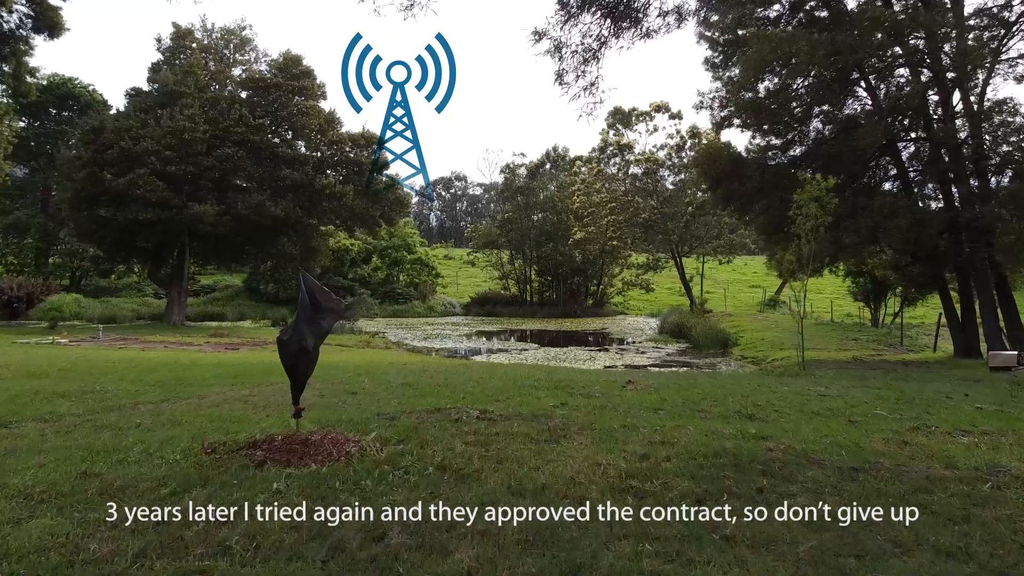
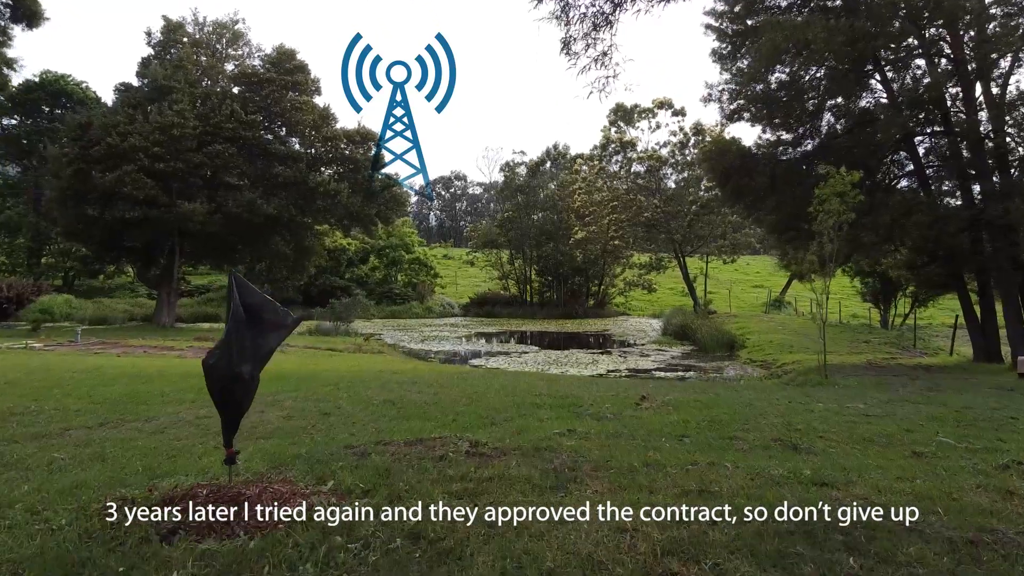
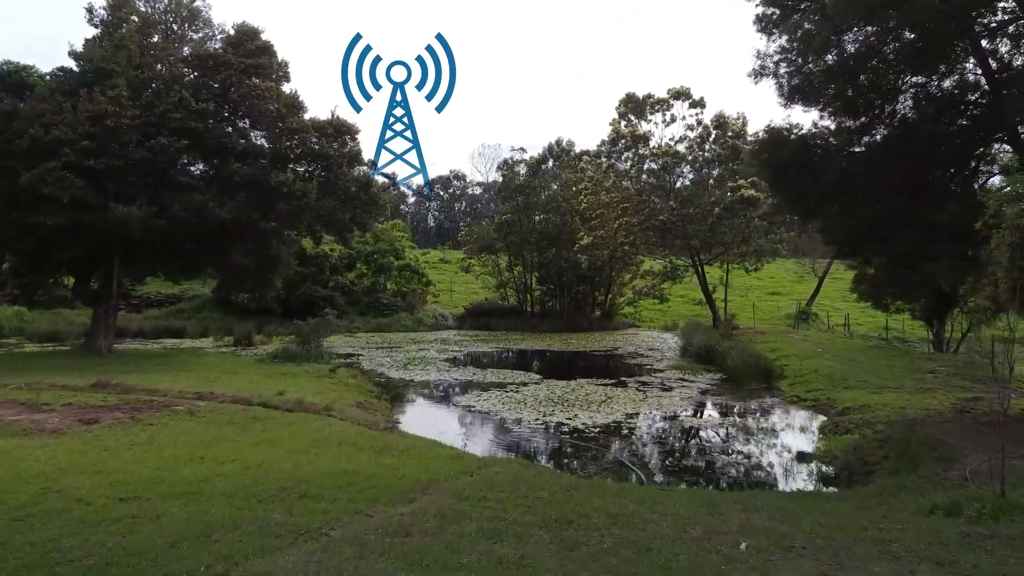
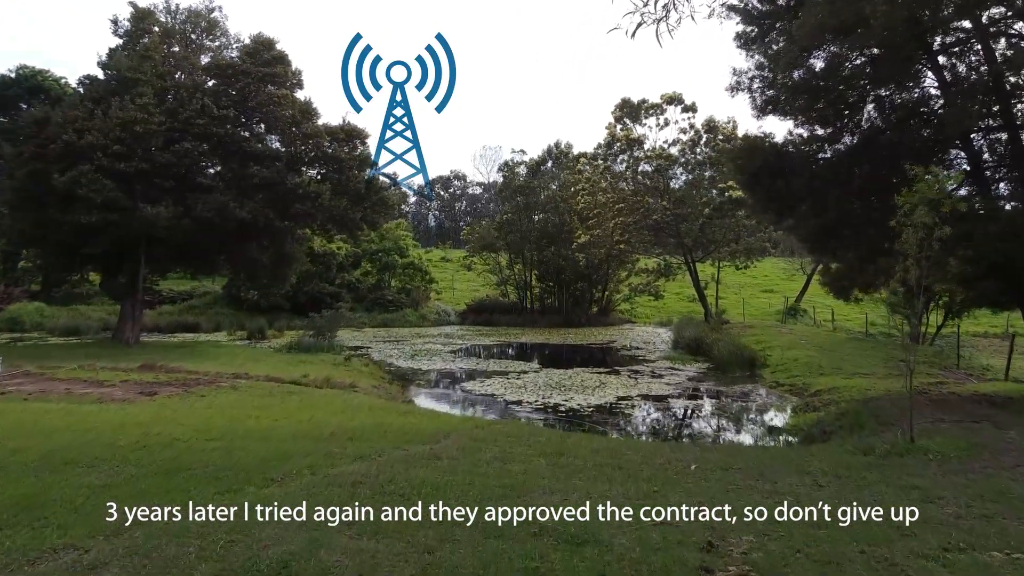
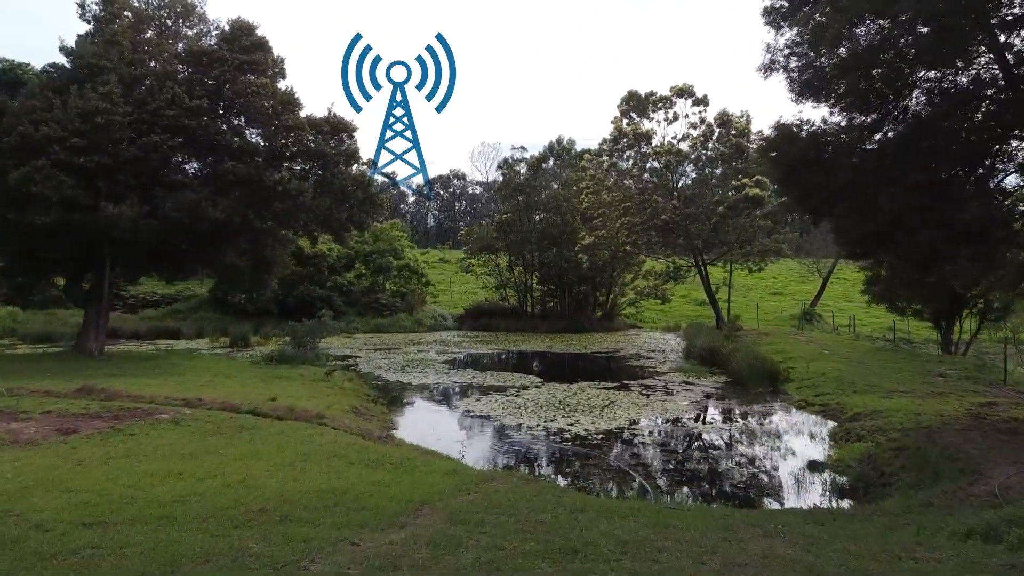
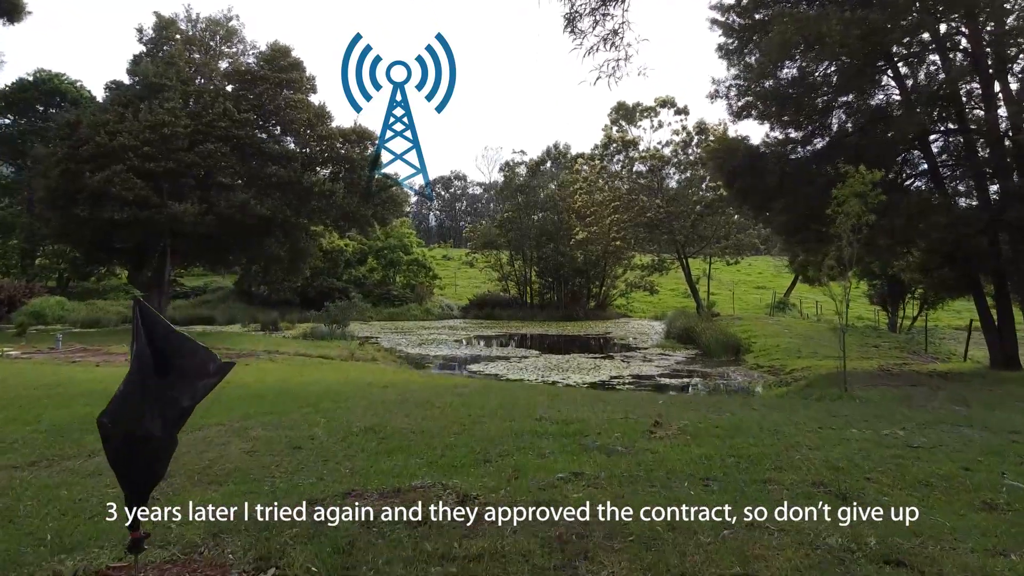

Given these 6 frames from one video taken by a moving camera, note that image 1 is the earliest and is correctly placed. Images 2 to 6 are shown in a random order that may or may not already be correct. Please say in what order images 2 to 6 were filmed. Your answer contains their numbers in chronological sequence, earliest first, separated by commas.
2, 6, 4, 3, 5
